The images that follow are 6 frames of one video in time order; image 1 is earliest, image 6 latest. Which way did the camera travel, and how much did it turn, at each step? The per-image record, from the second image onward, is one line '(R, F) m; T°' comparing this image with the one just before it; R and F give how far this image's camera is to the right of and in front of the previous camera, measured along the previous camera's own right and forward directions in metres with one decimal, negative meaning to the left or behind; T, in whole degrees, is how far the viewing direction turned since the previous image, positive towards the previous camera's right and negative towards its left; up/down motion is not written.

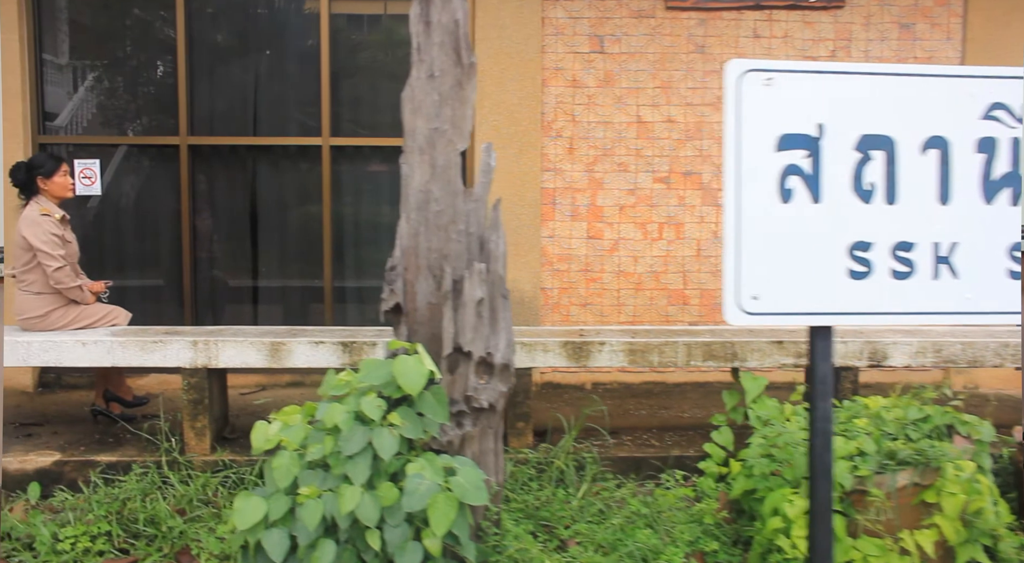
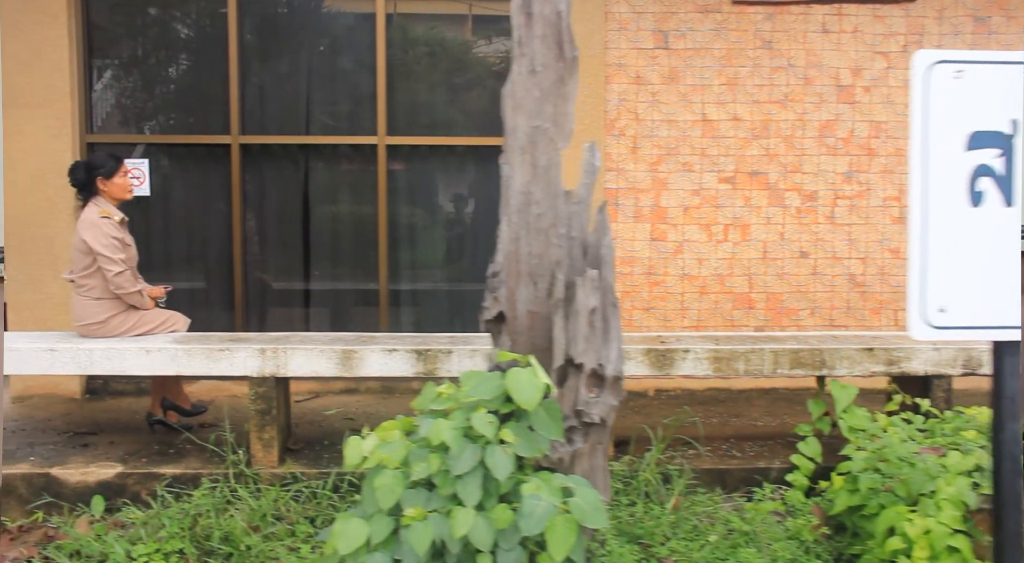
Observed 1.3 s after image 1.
(-0.4, +0.2) m; 0°
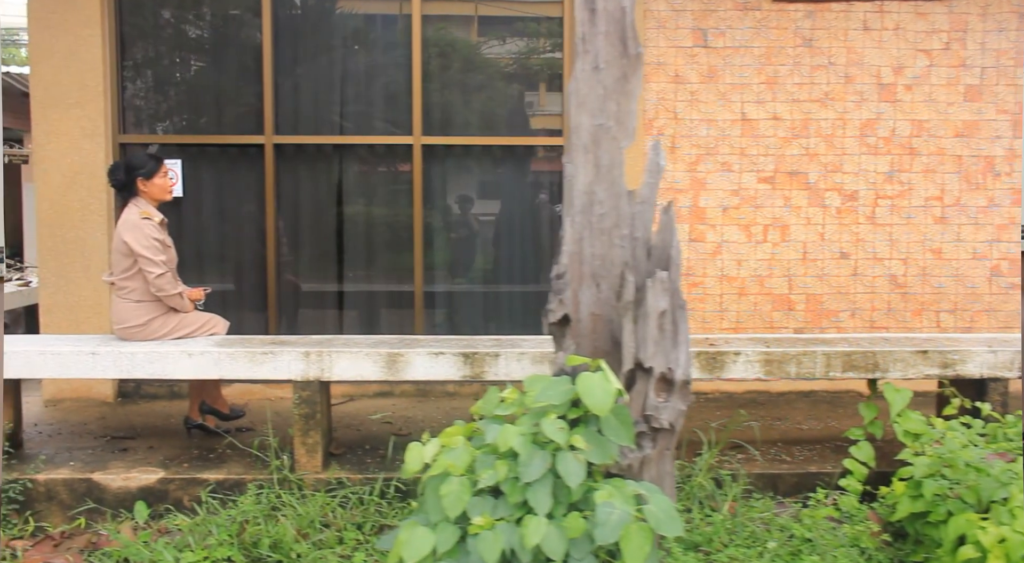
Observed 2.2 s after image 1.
(-0.2, +0.1) m; 0°
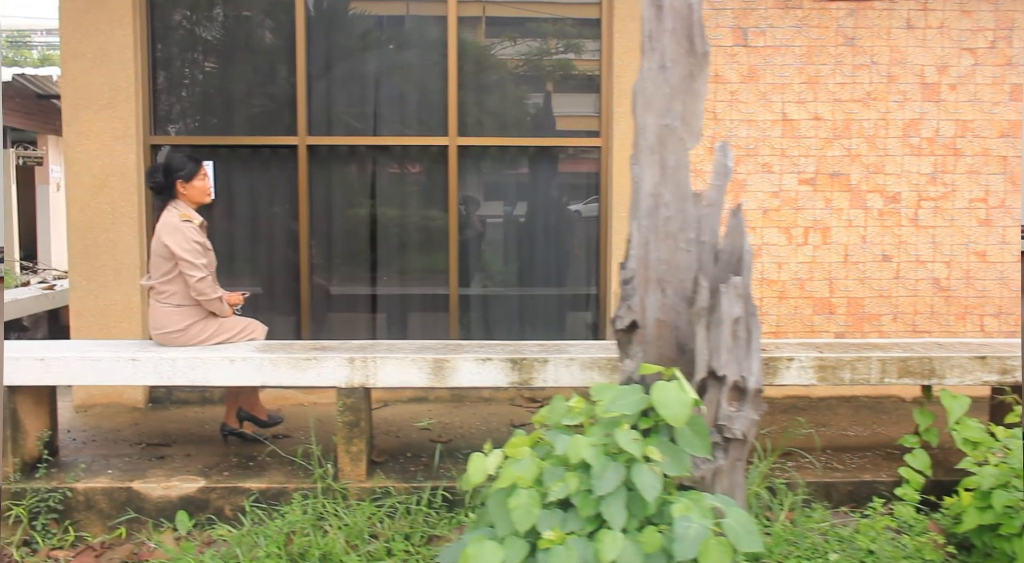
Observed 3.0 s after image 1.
(-0.2, +0.1) m; 0°
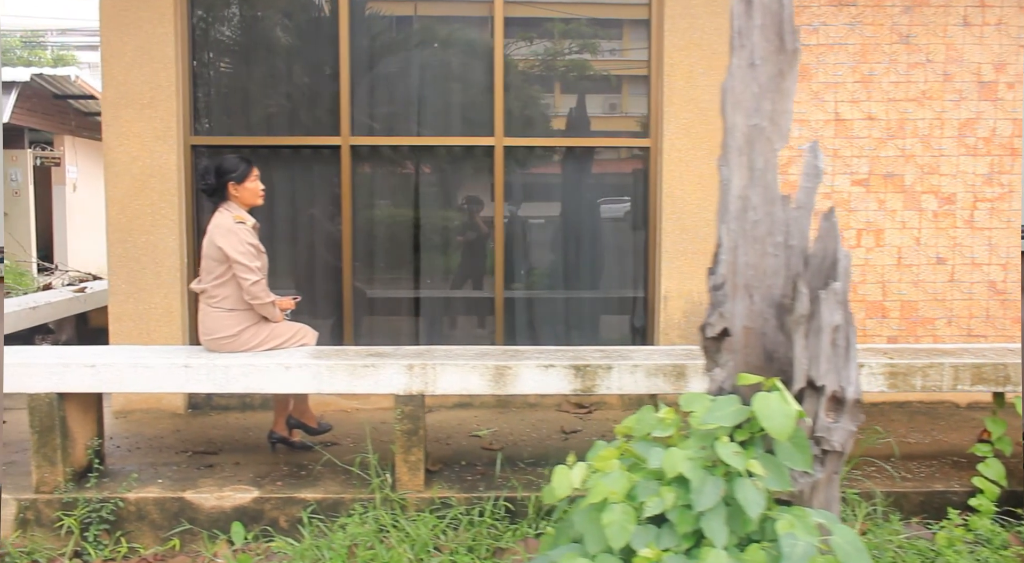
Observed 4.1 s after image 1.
(-0.3, +0.1) m; 0°
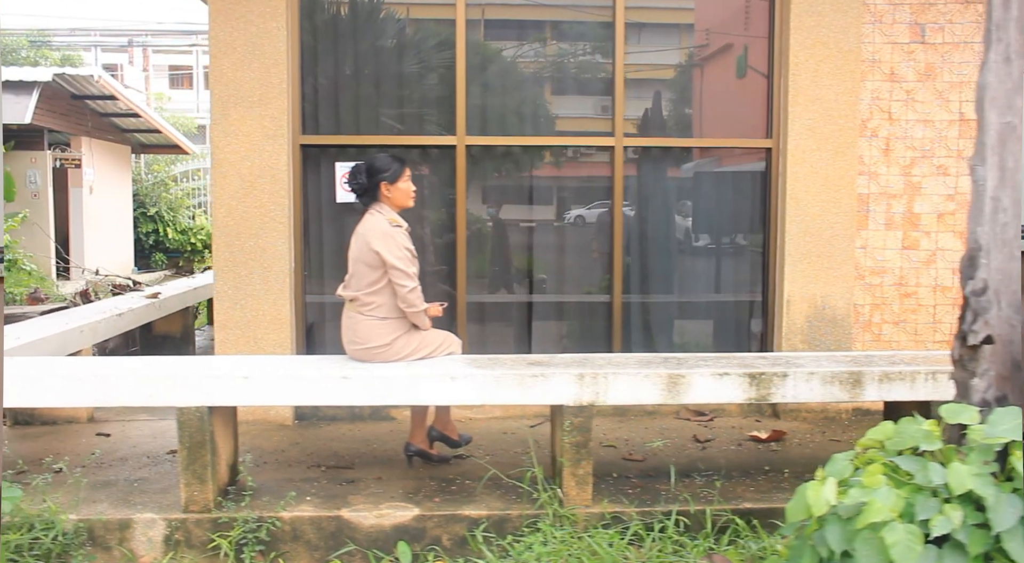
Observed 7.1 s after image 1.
(-0.9, +0.2) m; +1°
